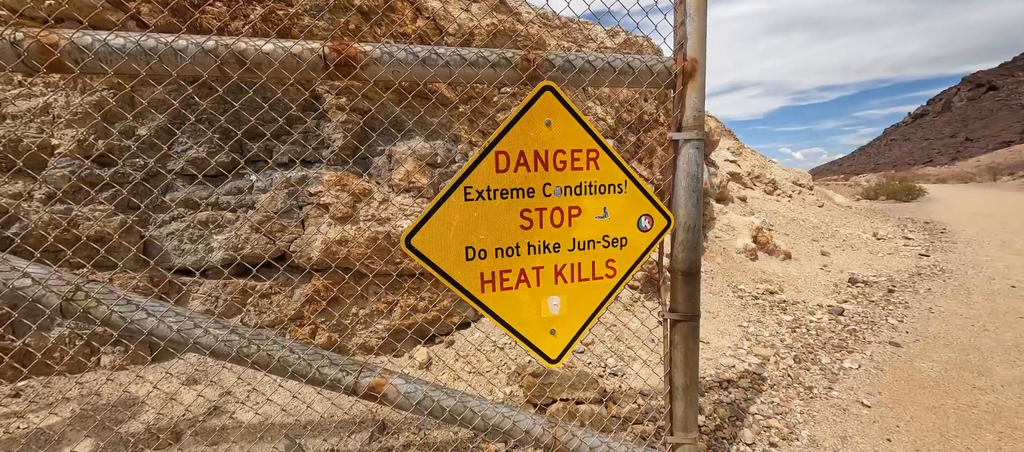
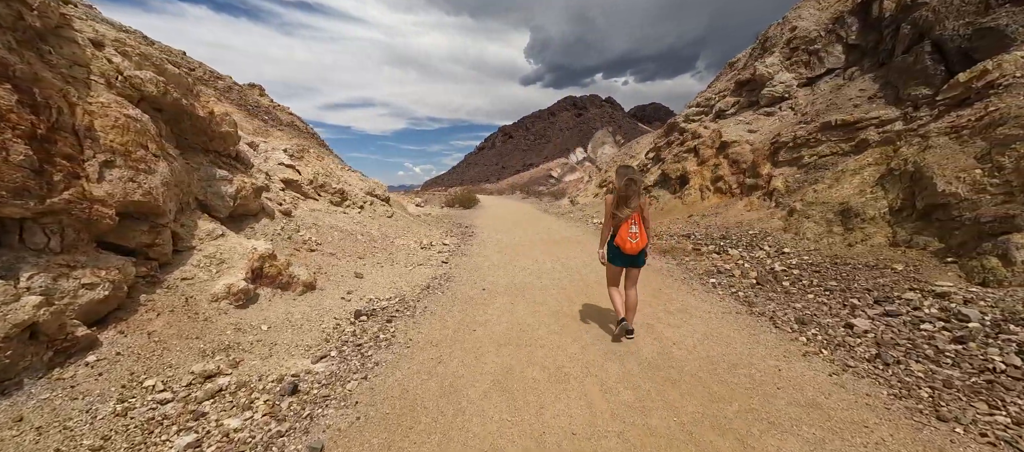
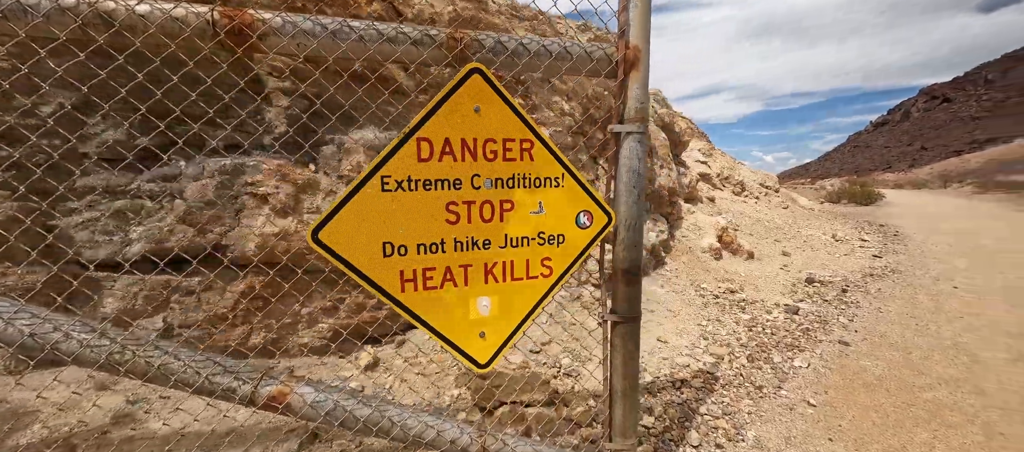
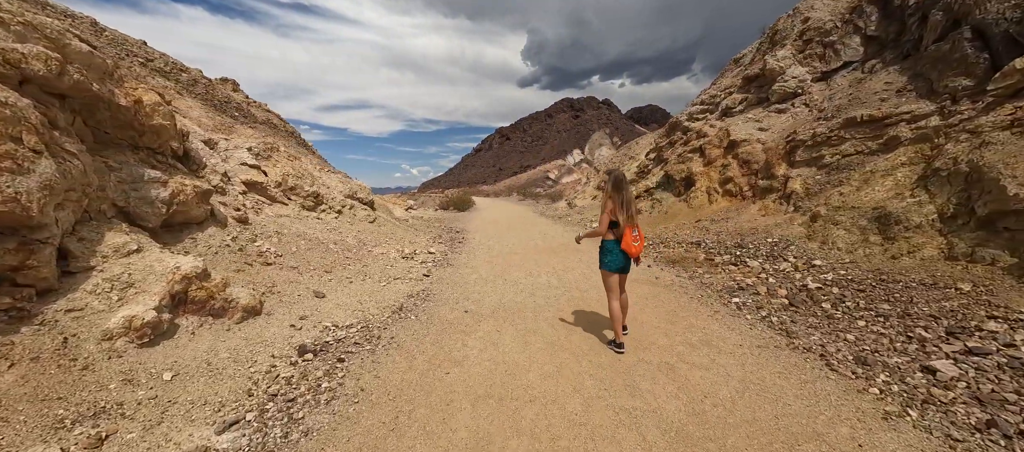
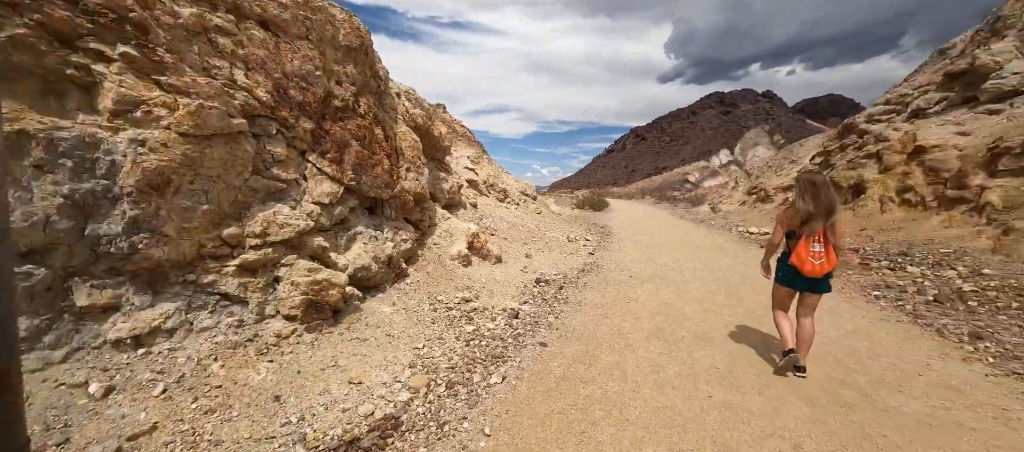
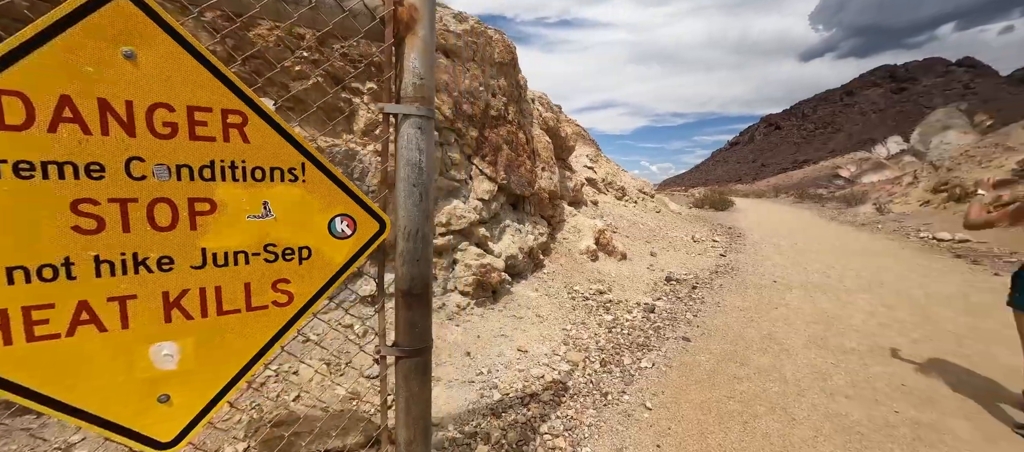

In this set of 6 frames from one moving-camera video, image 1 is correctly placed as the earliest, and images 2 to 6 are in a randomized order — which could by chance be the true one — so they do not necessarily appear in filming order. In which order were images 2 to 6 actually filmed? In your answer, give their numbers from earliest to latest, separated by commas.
3, 6, 5, 2, 4
